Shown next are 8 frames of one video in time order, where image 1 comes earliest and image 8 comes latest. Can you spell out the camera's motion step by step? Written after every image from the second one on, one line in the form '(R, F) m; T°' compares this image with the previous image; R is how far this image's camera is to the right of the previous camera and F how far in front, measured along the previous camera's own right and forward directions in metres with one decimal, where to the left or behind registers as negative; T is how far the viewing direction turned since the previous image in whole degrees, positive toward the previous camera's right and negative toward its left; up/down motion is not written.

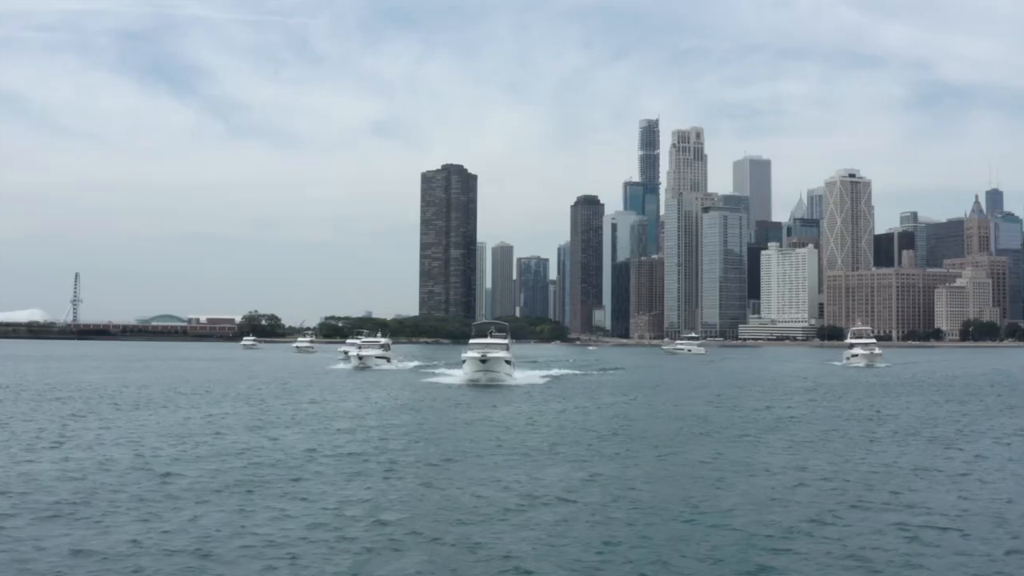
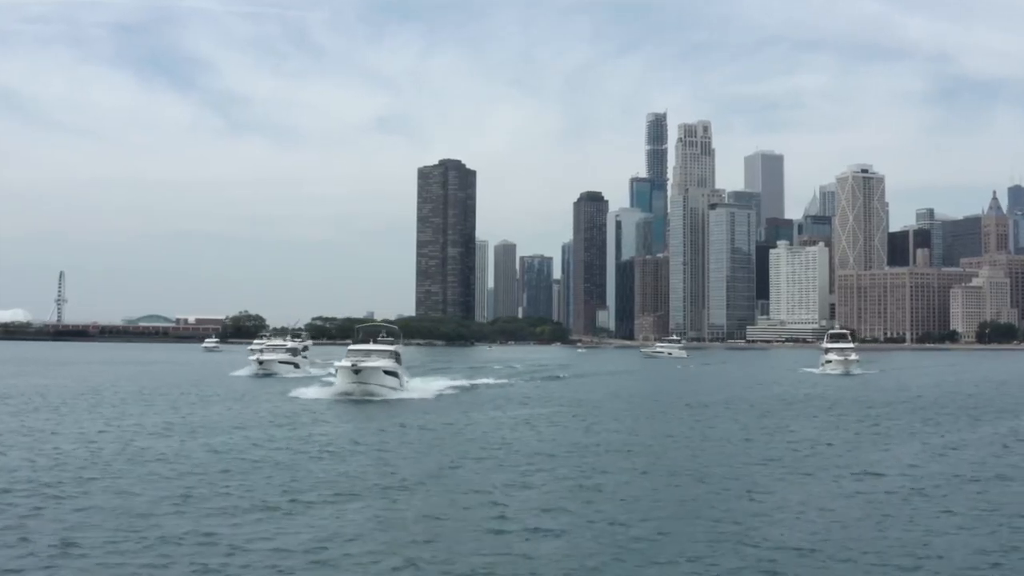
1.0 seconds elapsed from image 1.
(+9.3, +9.5) m; -2°
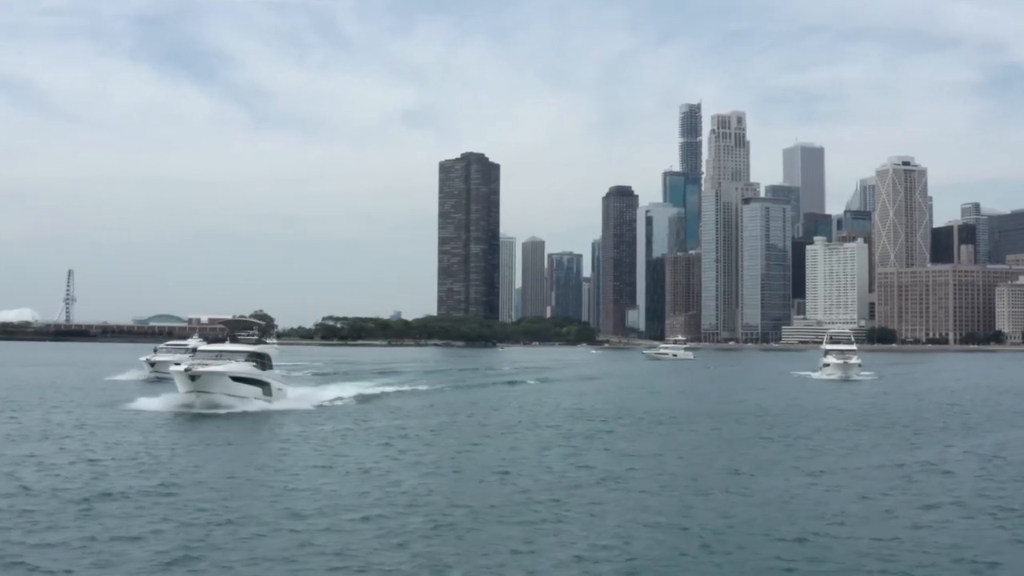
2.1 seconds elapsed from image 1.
(+8.7, +9.4) m; -3°
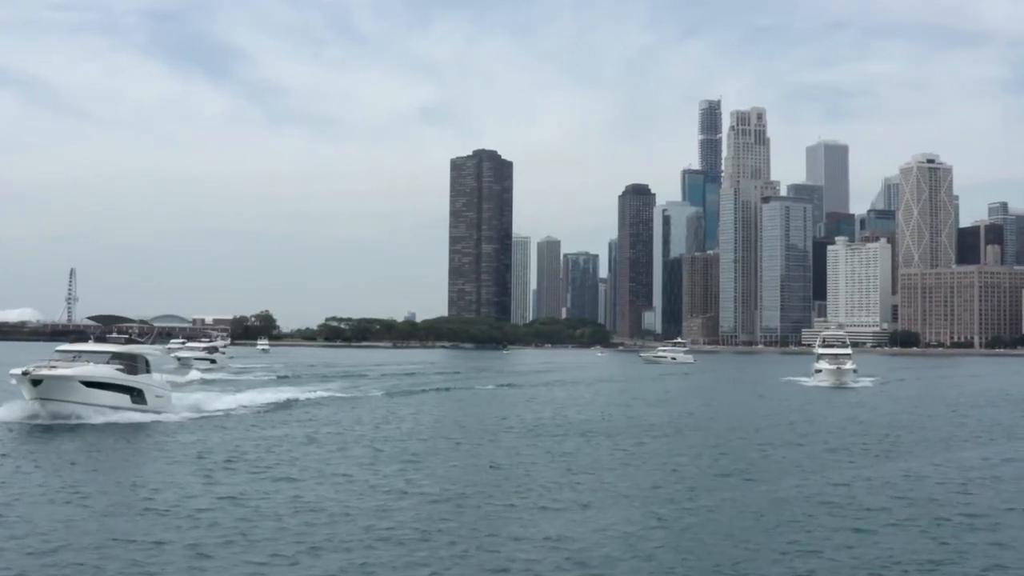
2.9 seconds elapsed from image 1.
(+5.5, +5.9) m; -2°
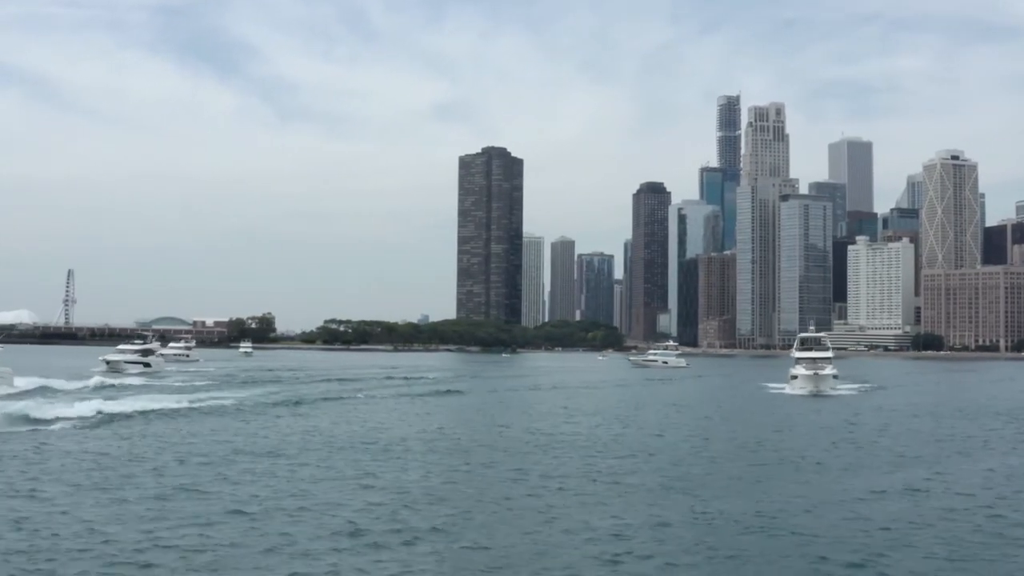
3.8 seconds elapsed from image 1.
(+6.9, +6.9) m; -2°
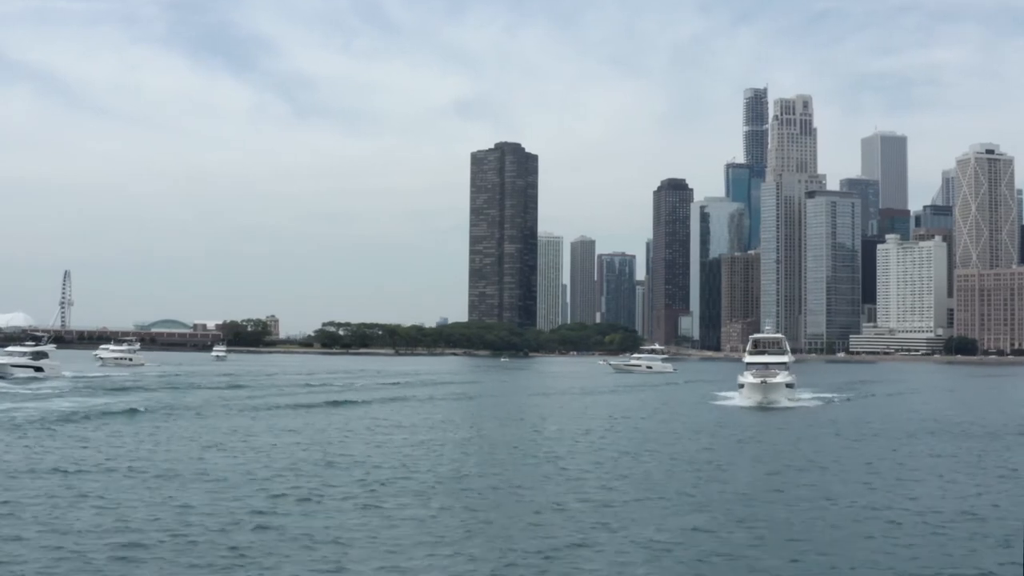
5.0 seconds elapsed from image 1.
(+9.3, +9.1) m; -3°
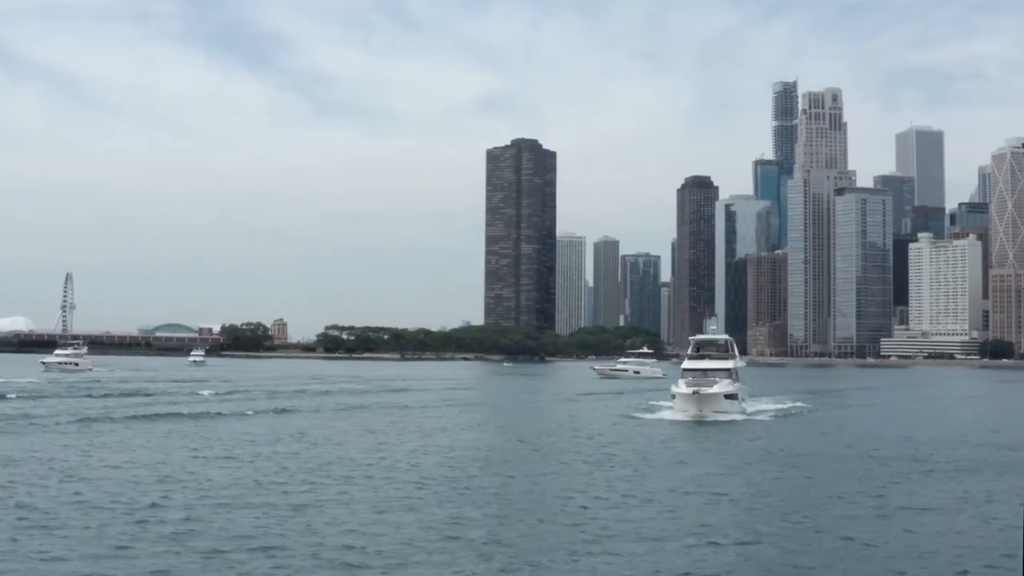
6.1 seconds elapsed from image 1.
(+8.4, +7.8) m; -3°
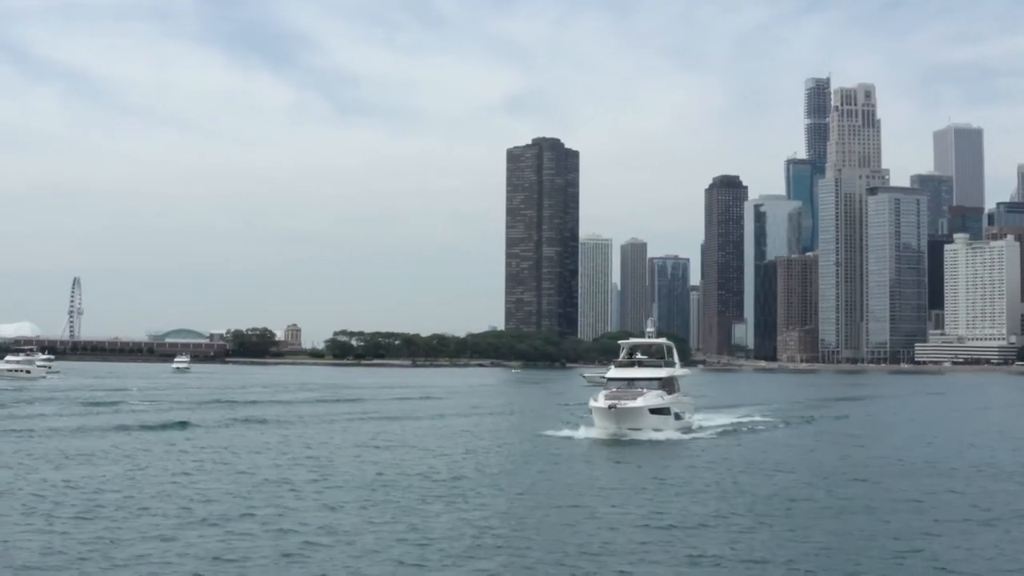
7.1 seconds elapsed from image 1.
(+7.5, +6.4) m; -3°
